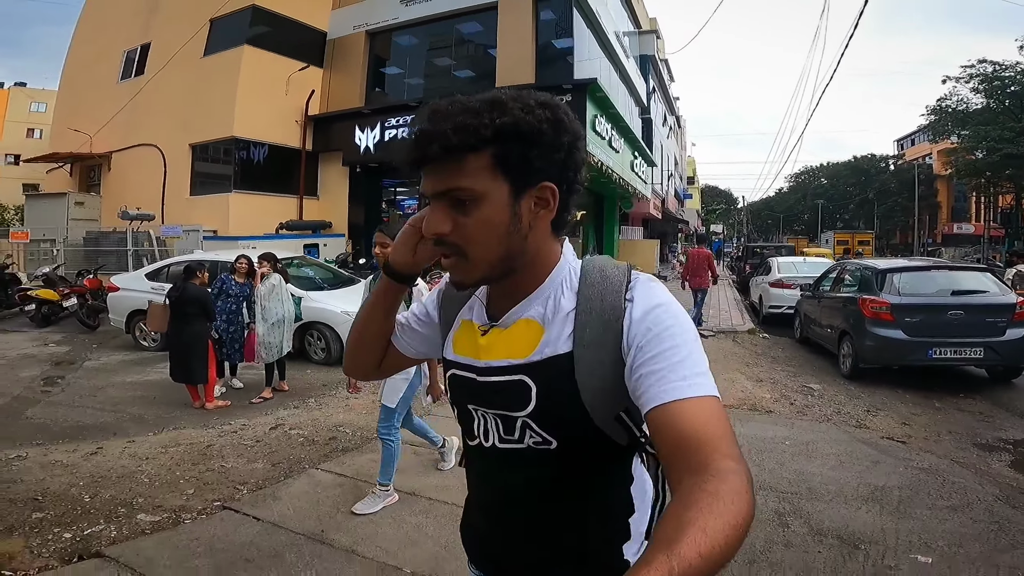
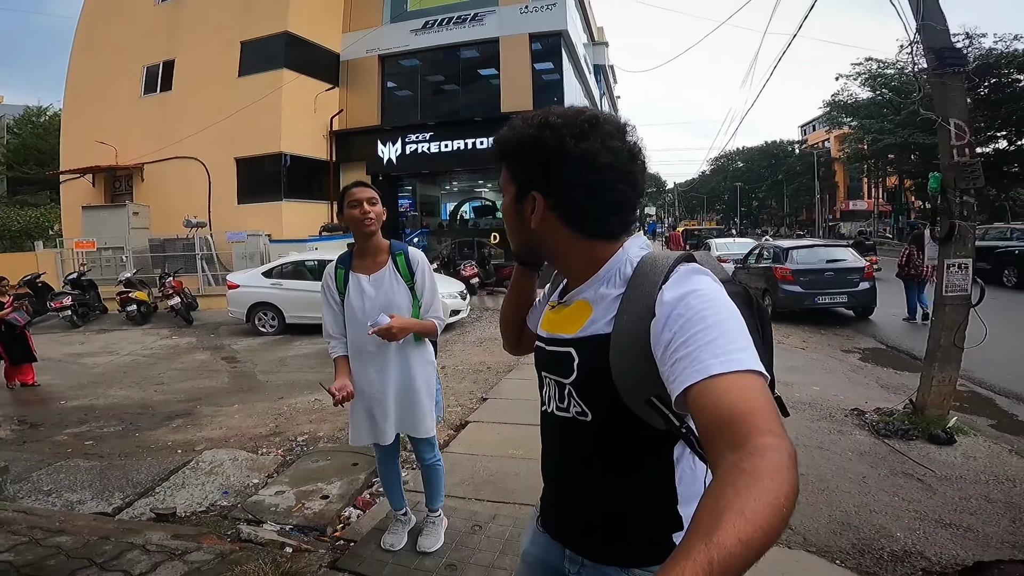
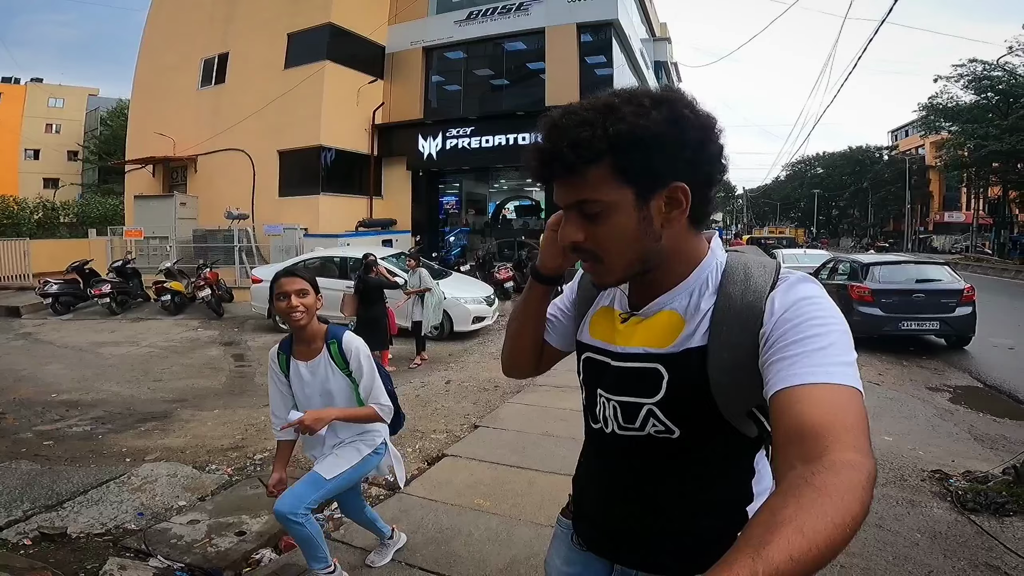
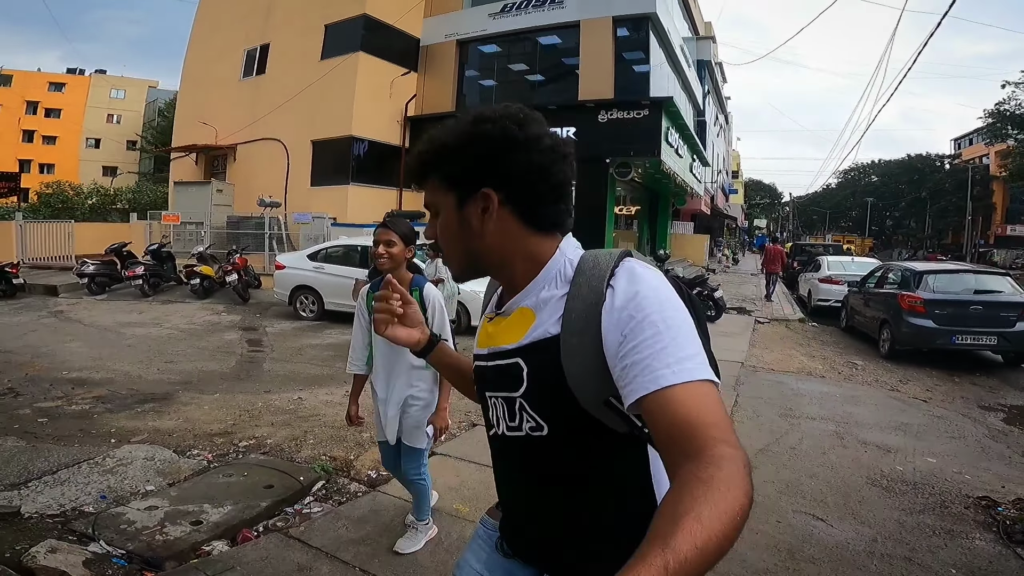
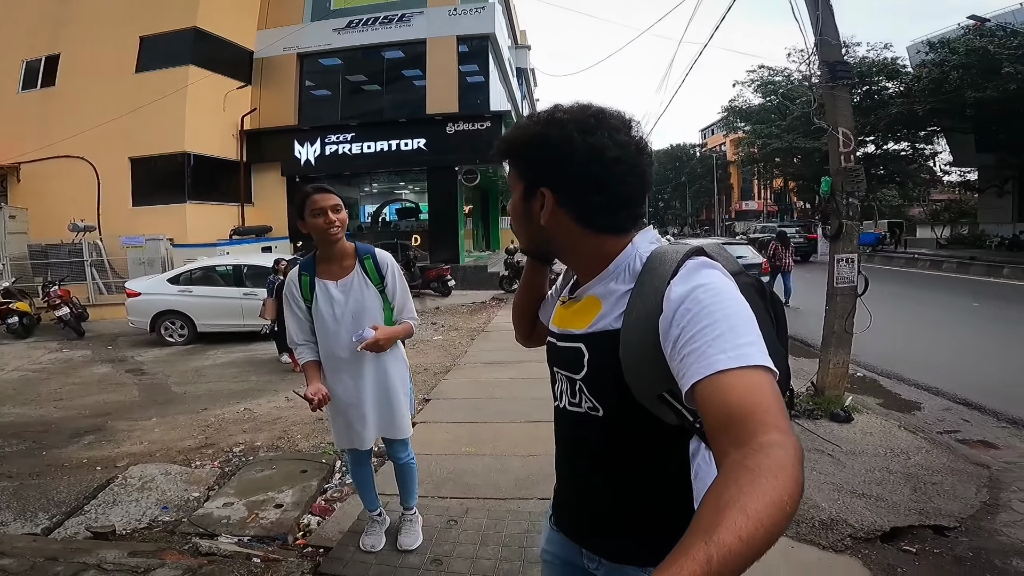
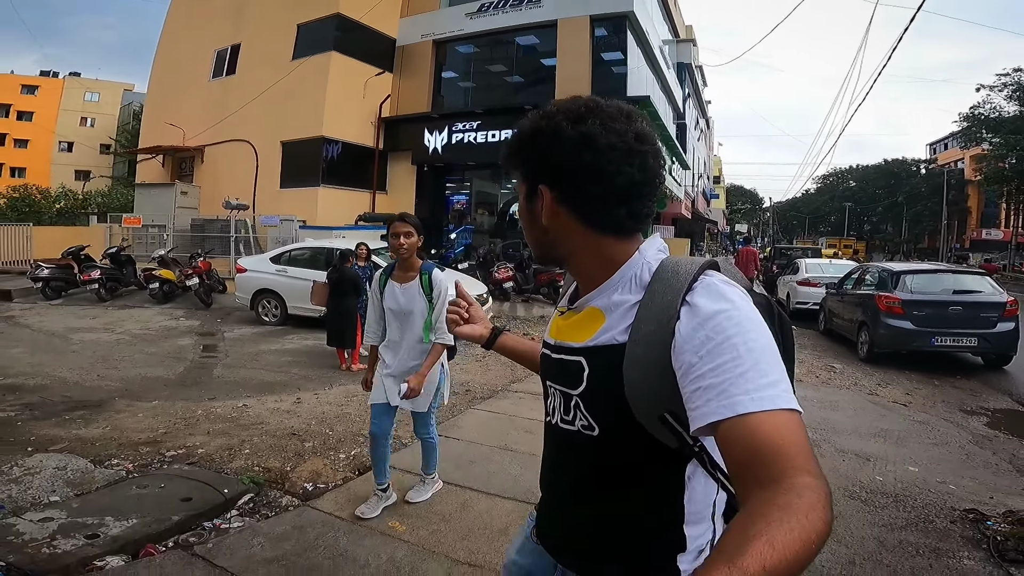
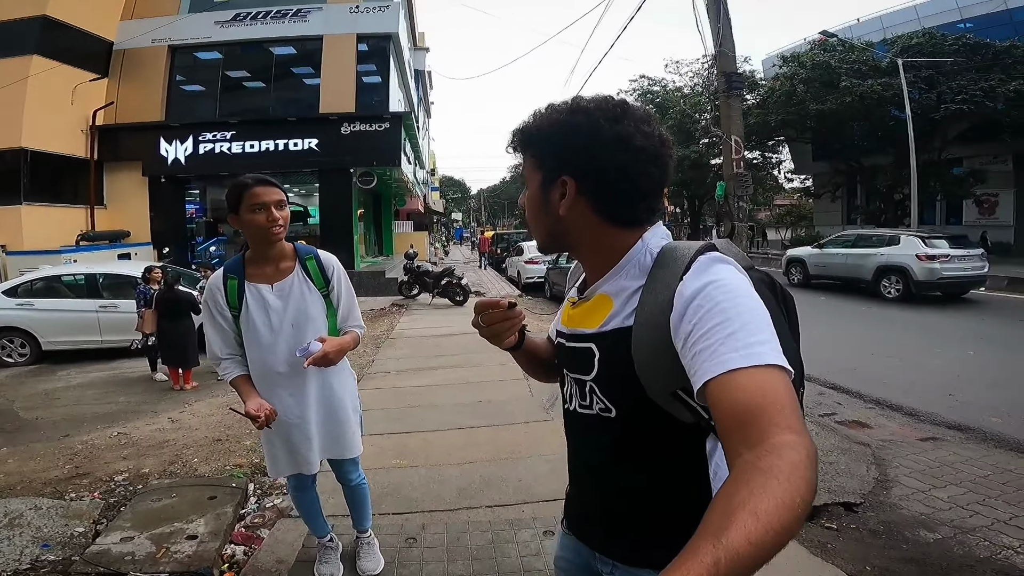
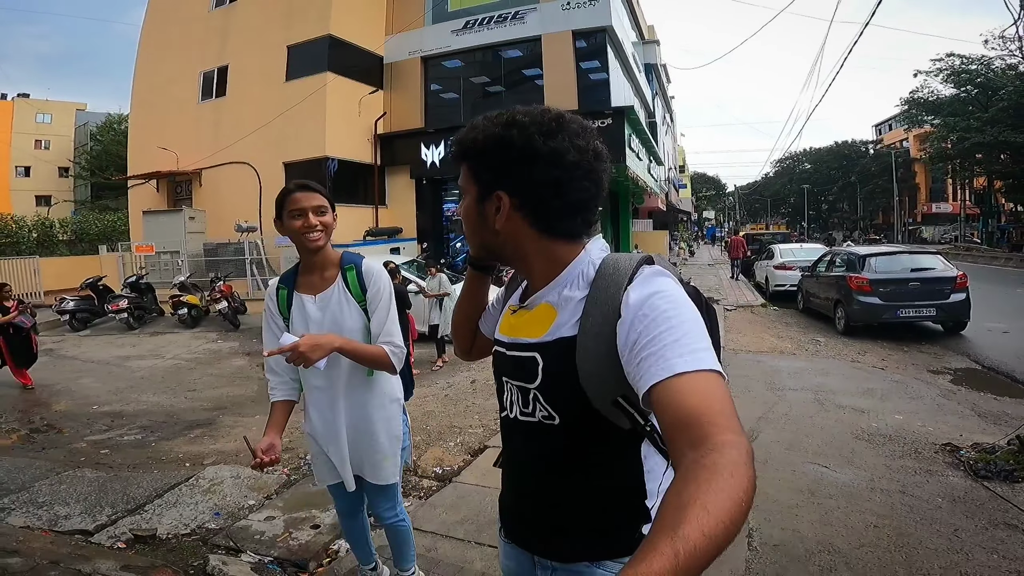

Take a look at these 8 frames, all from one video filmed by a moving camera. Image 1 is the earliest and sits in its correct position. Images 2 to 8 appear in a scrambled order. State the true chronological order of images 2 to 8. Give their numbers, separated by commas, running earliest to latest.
6, 4, 3, 8, 2, 5, 7
